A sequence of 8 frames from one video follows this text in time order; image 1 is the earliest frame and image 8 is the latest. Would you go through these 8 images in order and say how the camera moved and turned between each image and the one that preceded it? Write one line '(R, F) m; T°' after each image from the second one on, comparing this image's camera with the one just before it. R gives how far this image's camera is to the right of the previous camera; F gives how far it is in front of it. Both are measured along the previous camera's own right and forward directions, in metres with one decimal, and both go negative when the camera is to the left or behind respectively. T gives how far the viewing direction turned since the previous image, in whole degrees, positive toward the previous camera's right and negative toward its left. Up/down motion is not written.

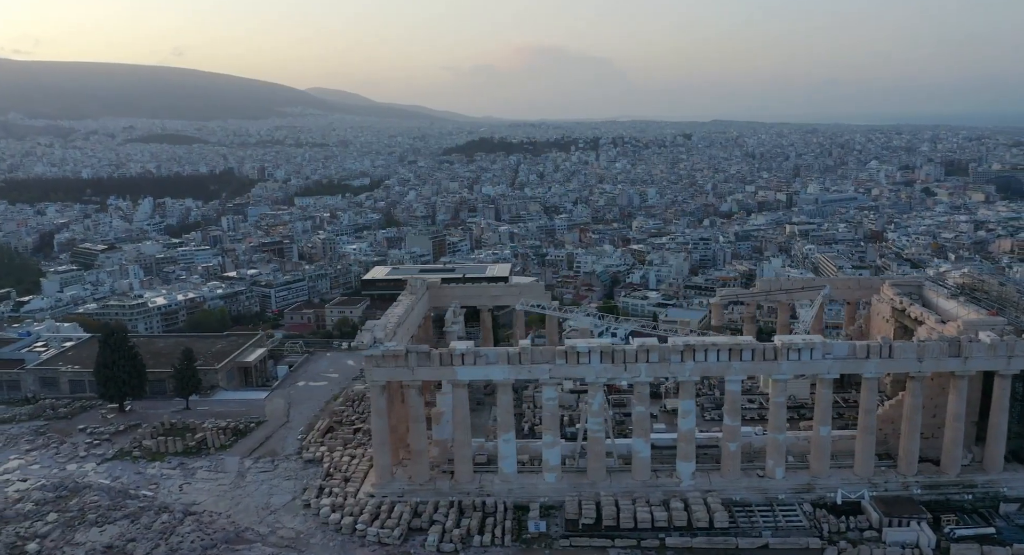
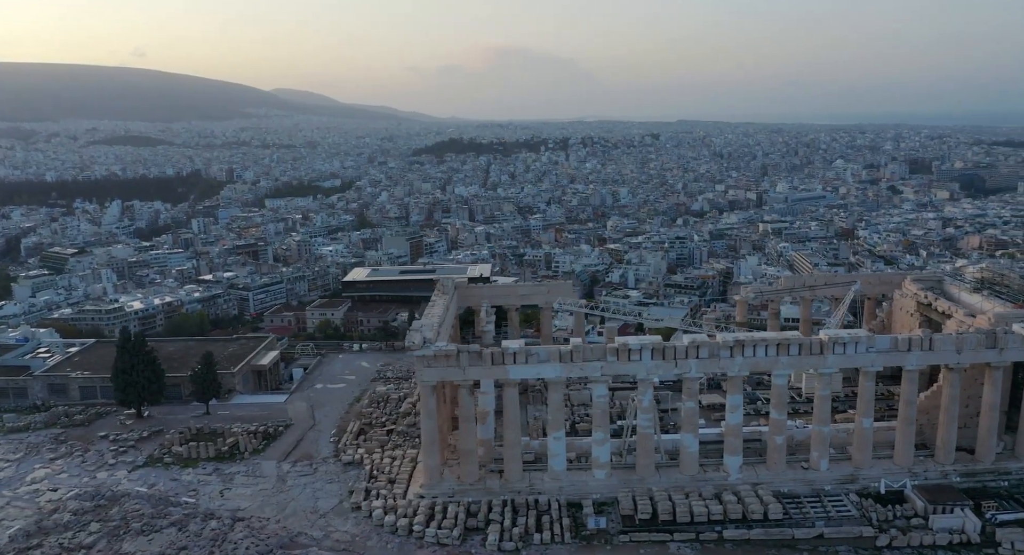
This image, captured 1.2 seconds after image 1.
(-1.7, 0.0) m; +2°
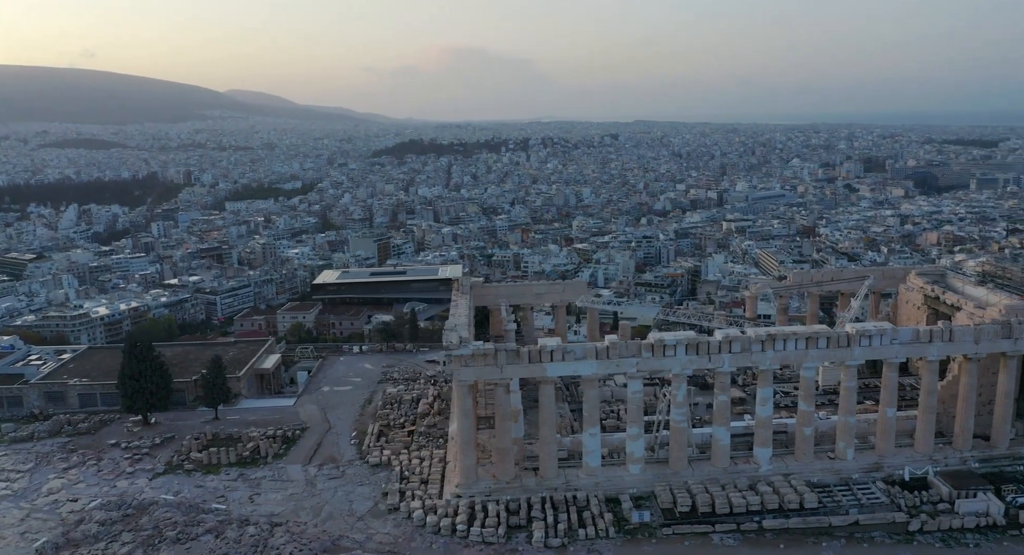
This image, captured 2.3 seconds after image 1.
(-1.6, 0.0) m; +3°
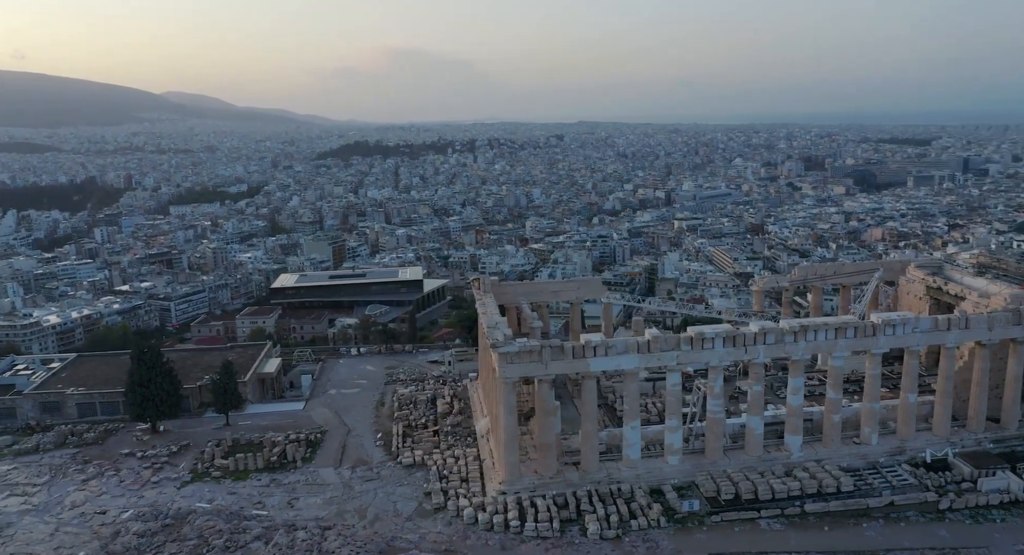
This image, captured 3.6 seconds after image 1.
(-2.1, -0.1) m; +4°
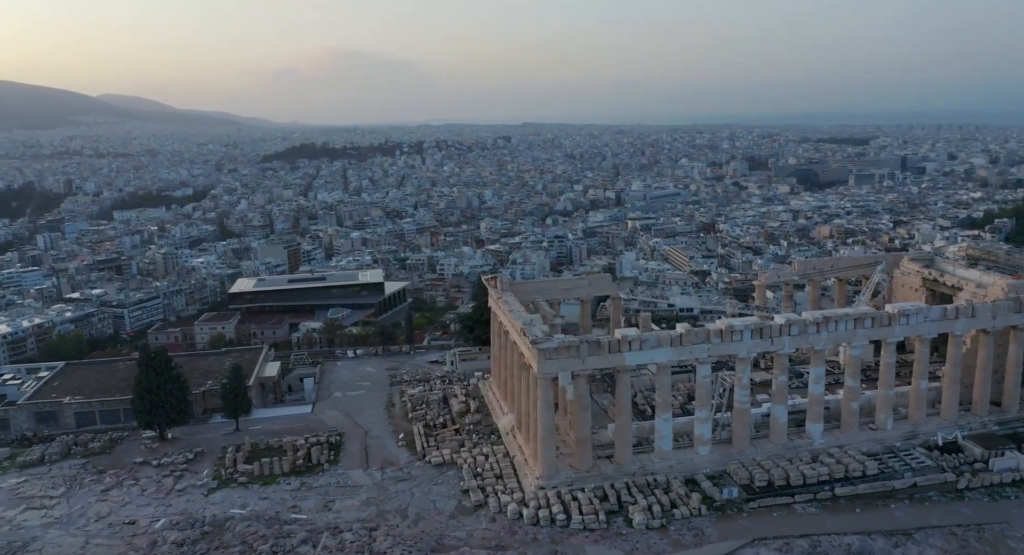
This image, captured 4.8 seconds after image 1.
(-1.9, -0.1) m; +4°
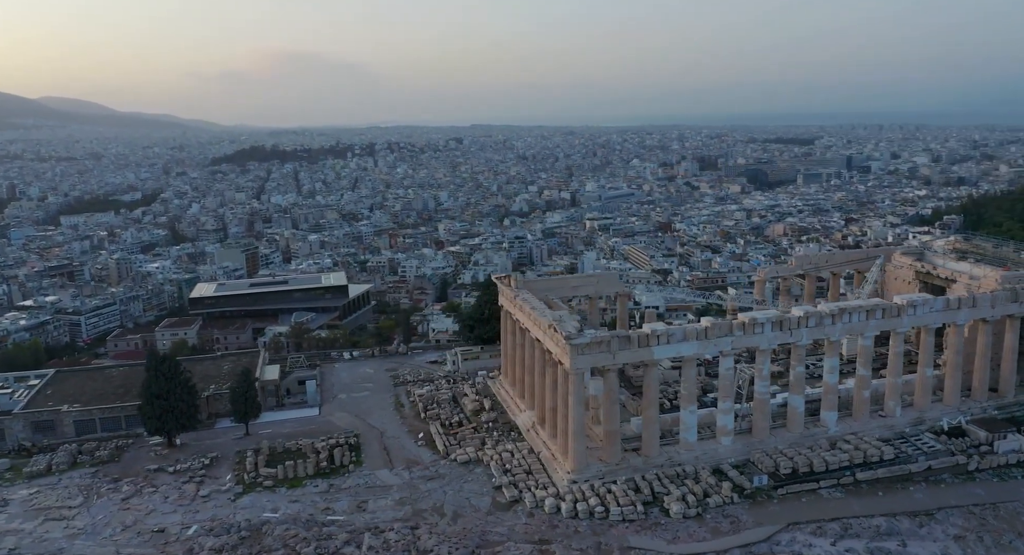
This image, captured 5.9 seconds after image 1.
(-1.7, -0.1) m; +3°
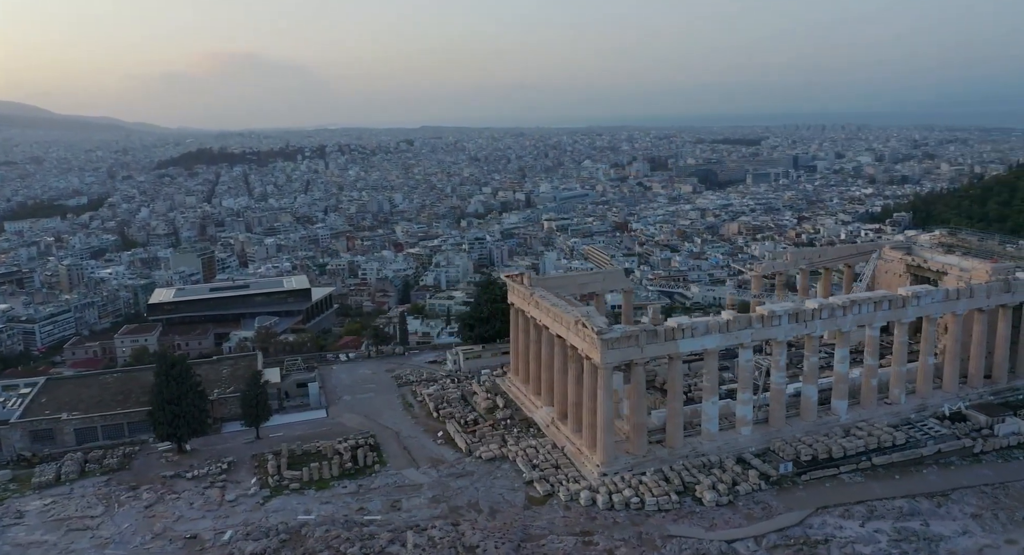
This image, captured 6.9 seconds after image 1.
(-1.7, -0.1) m; +4°
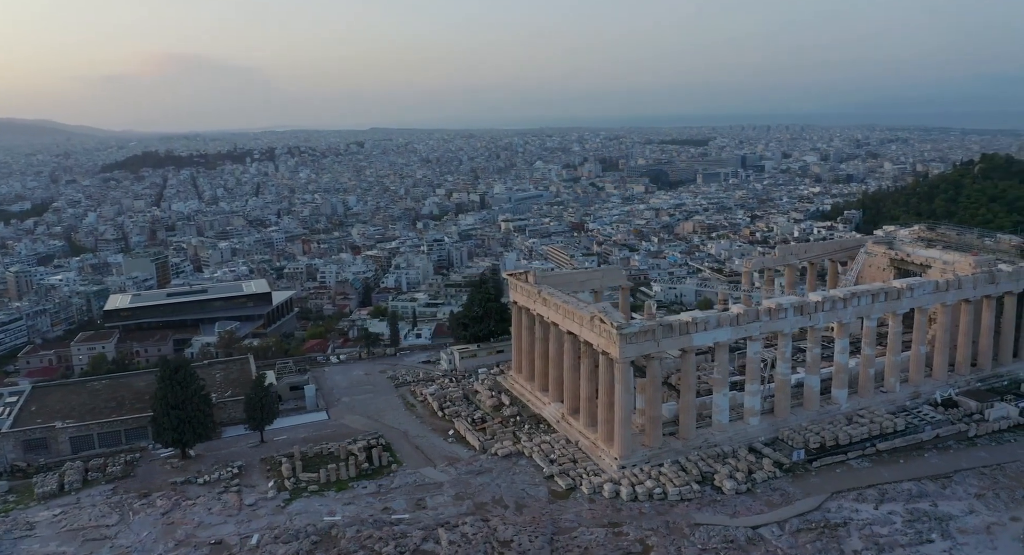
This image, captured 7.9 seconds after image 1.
(-1.5, -0.1) m; +4°
